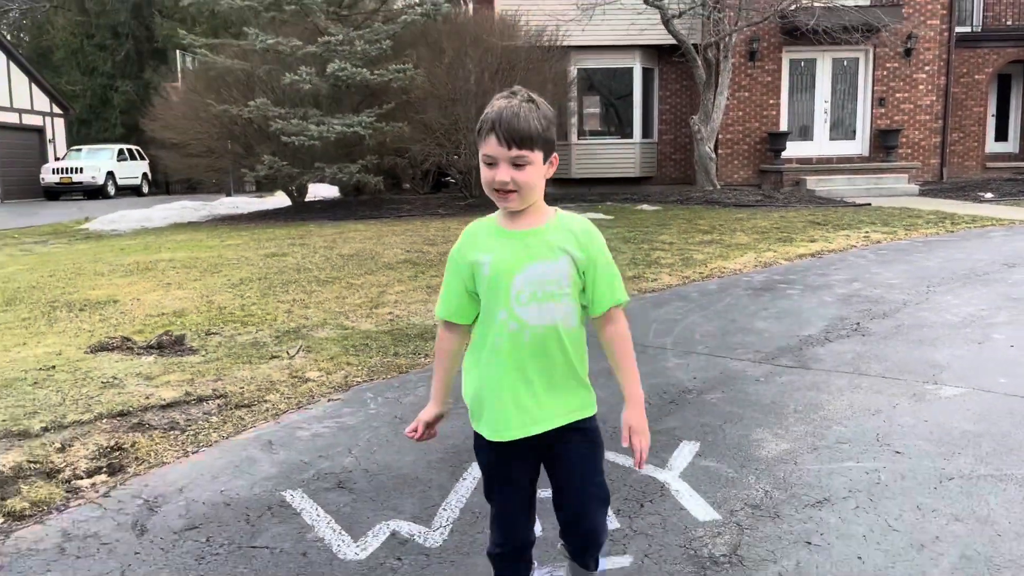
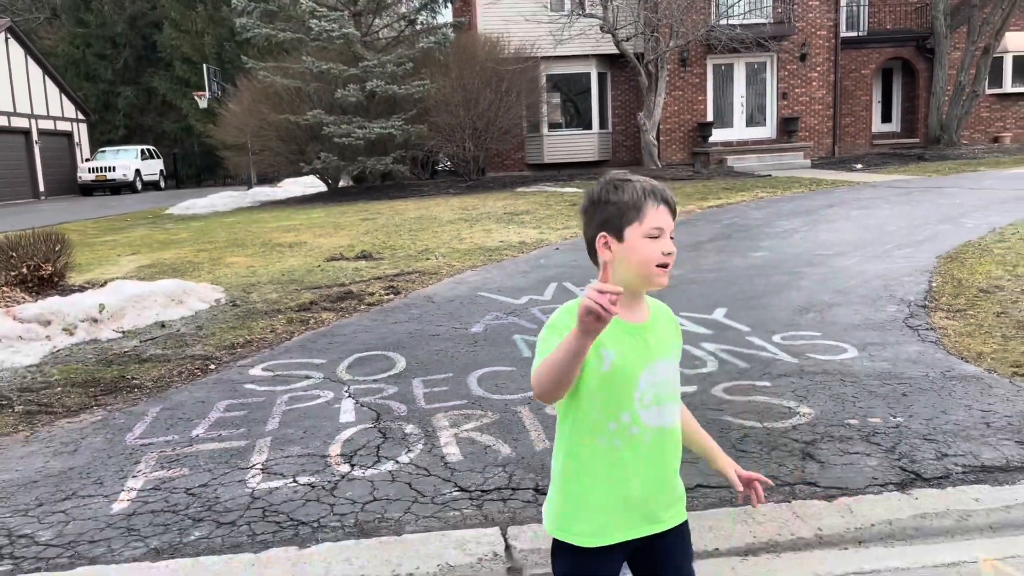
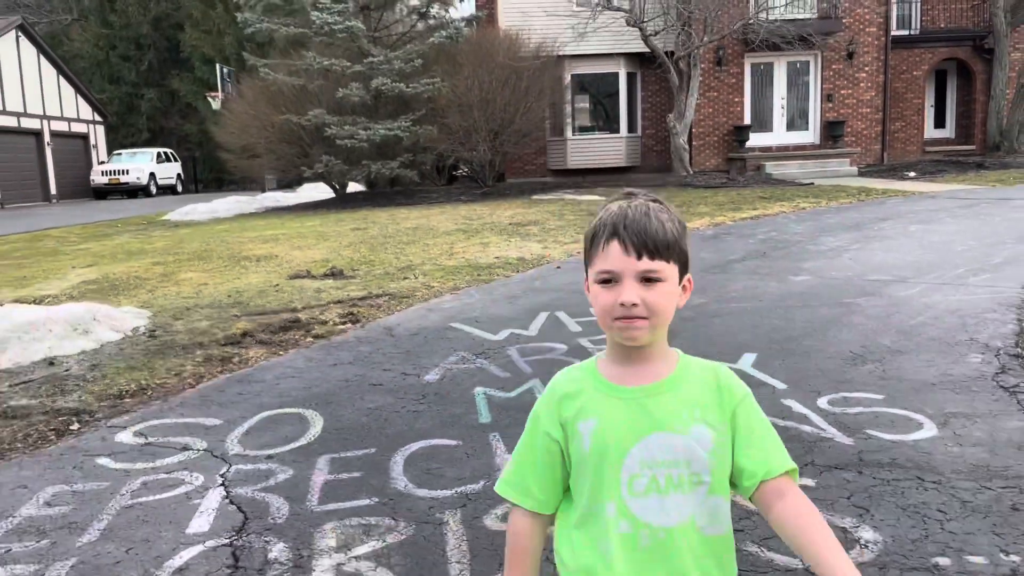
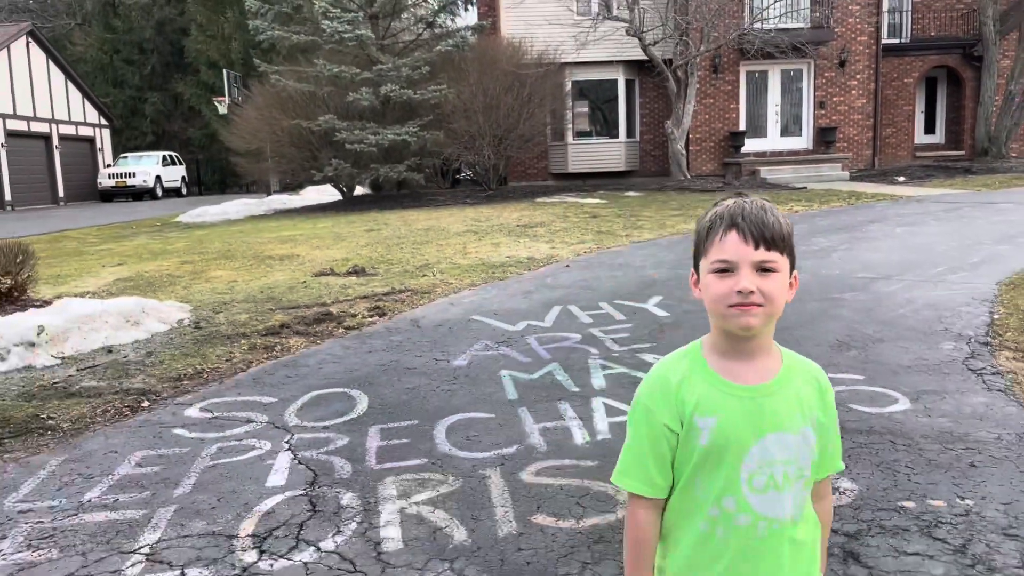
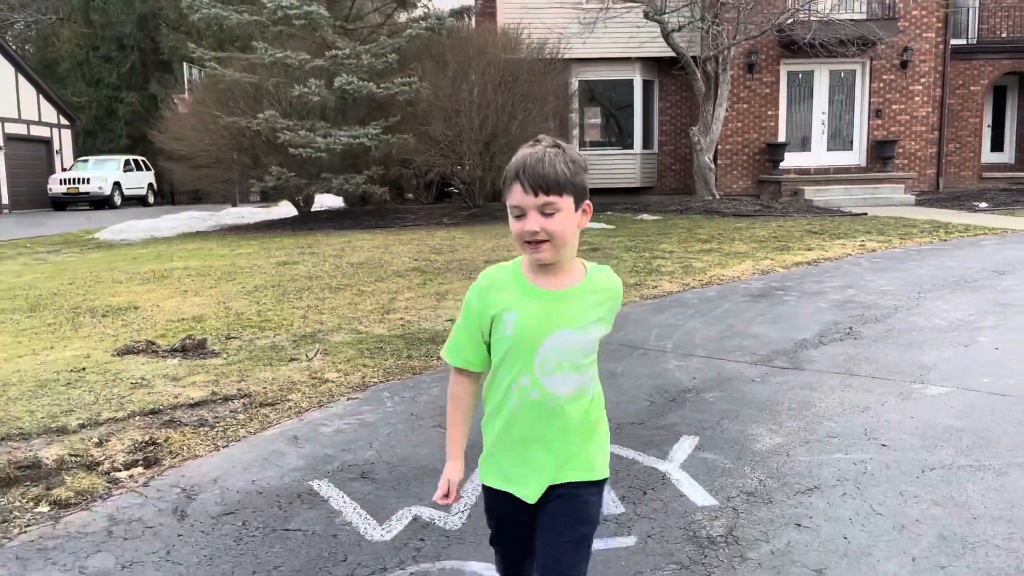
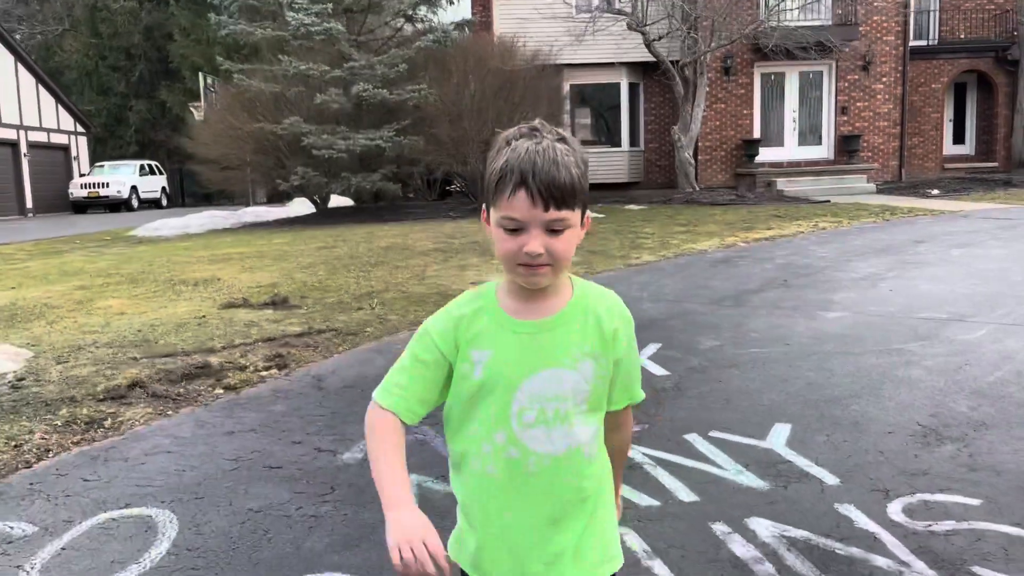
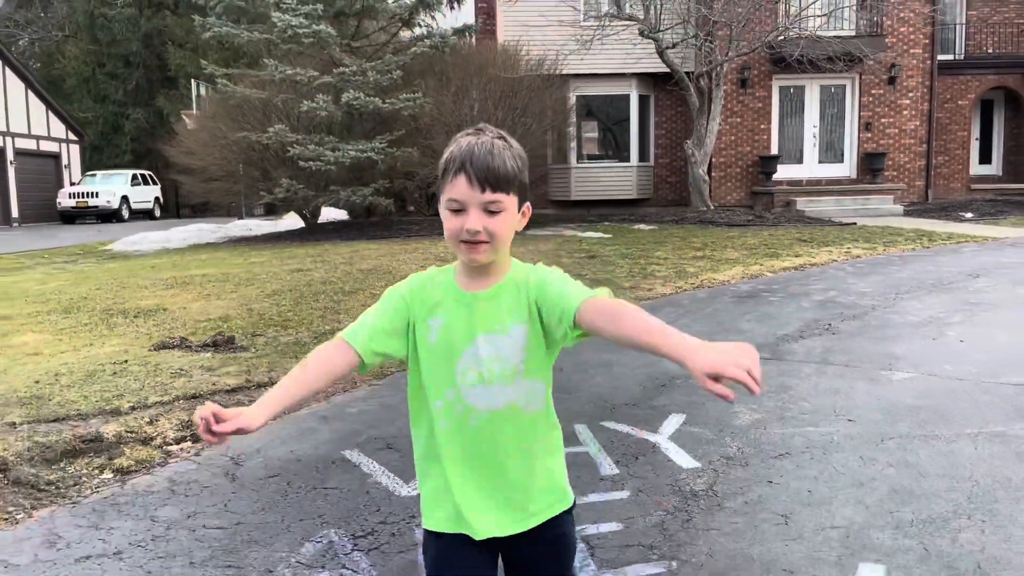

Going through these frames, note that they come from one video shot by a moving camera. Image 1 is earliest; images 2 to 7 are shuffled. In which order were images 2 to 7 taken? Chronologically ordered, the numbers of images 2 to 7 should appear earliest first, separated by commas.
5, 7, 6, 3, 4, 2
